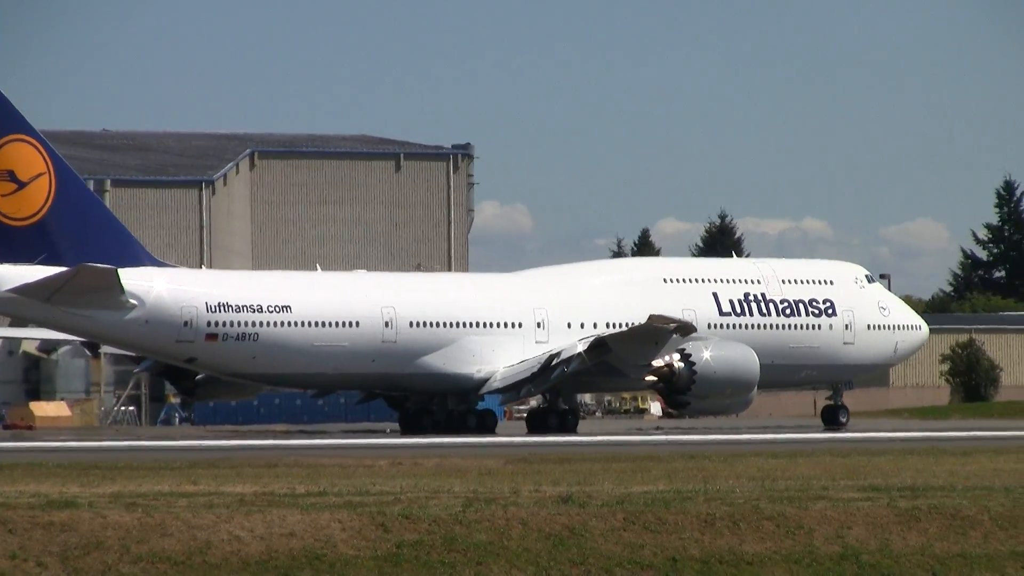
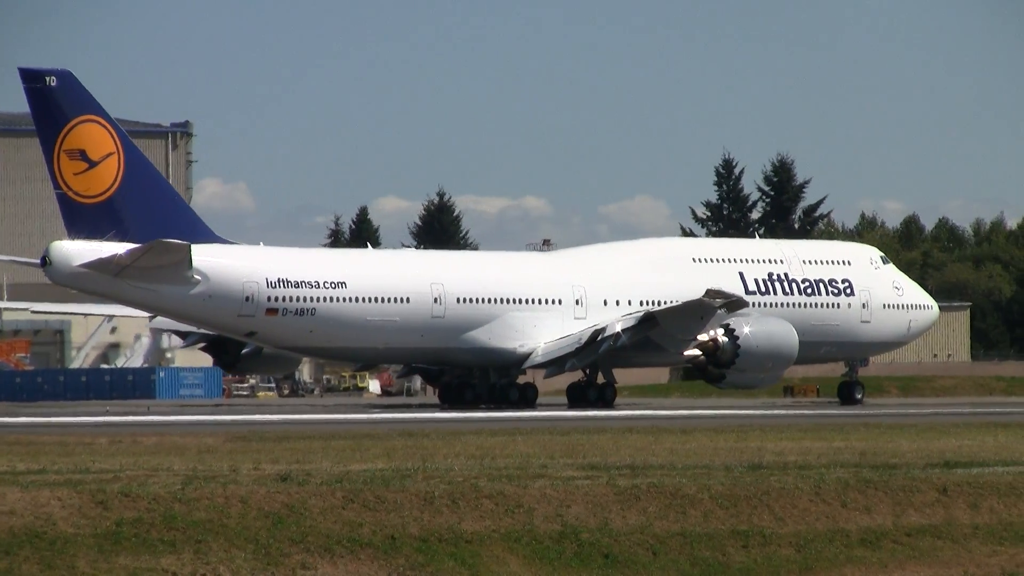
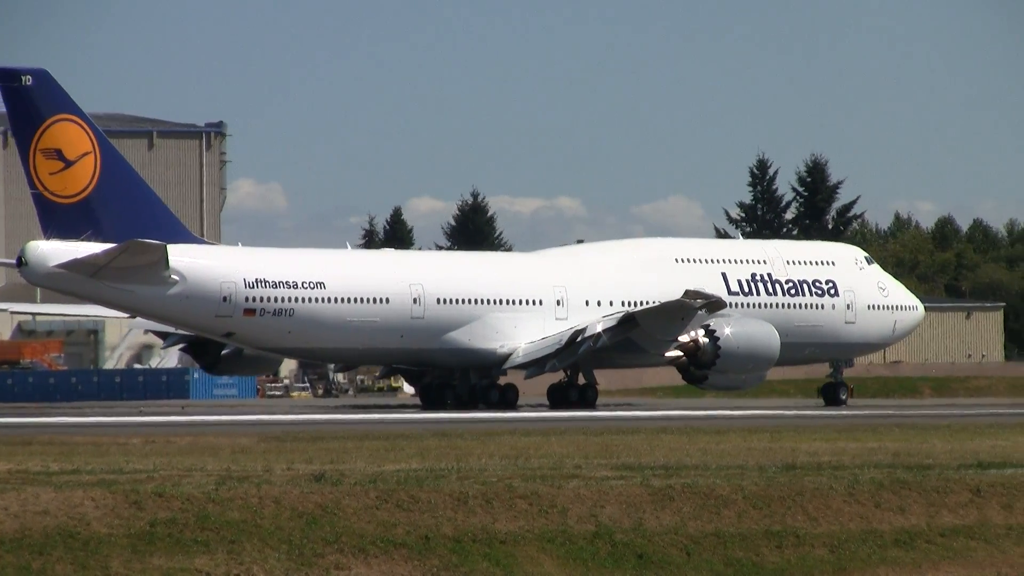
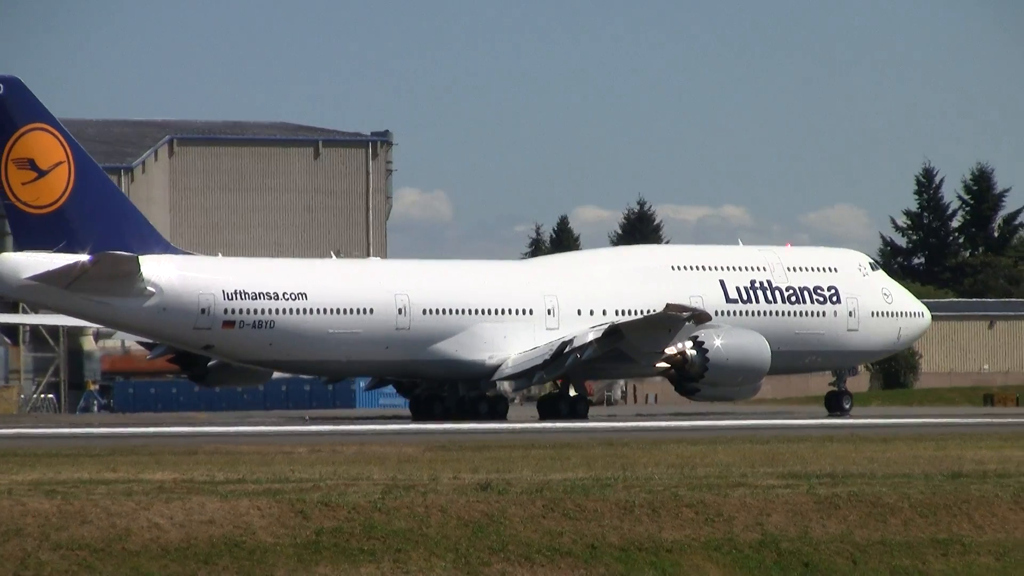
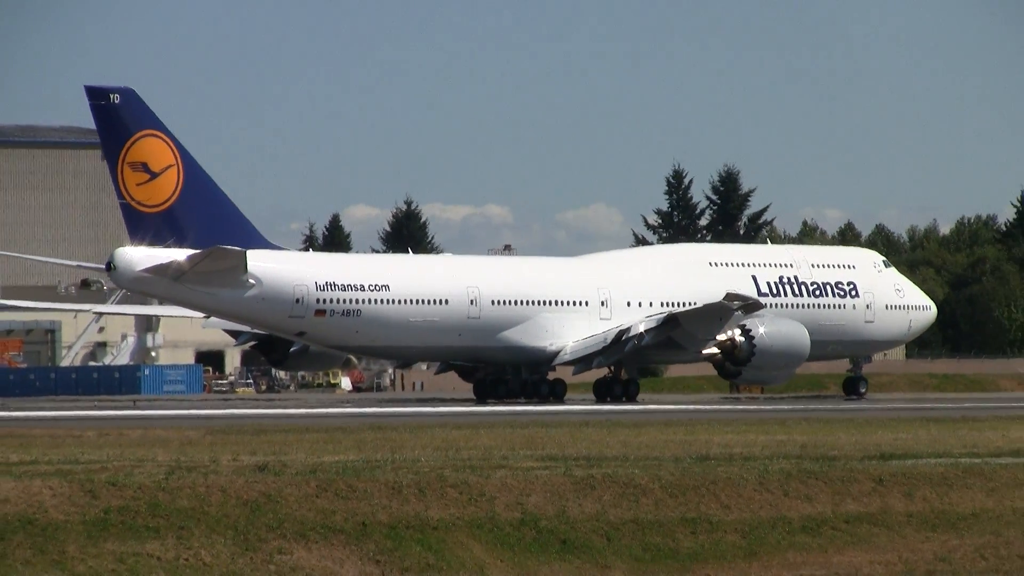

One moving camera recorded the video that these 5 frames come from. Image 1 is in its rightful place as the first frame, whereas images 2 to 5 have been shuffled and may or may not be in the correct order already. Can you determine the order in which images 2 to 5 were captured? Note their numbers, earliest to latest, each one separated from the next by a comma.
4, 3, 2, 5
